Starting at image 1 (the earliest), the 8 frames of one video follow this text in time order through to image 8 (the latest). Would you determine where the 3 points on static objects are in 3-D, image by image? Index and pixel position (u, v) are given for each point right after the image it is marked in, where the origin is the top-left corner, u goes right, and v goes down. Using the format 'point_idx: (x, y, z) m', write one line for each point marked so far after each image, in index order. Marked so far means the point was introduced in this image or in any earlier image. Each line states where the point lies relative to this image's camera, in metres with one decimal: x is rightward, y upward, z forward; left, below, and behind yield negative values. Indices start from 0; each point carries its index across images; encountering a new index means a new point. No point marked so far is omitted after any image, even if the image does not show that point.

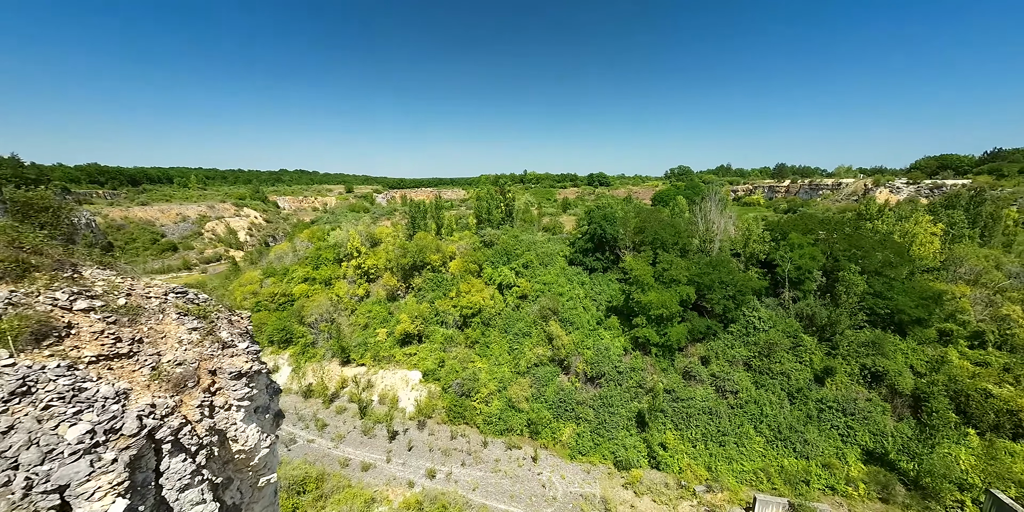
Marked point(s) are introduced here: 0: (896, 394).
0: (+19.3, -6.9, +18.4) m
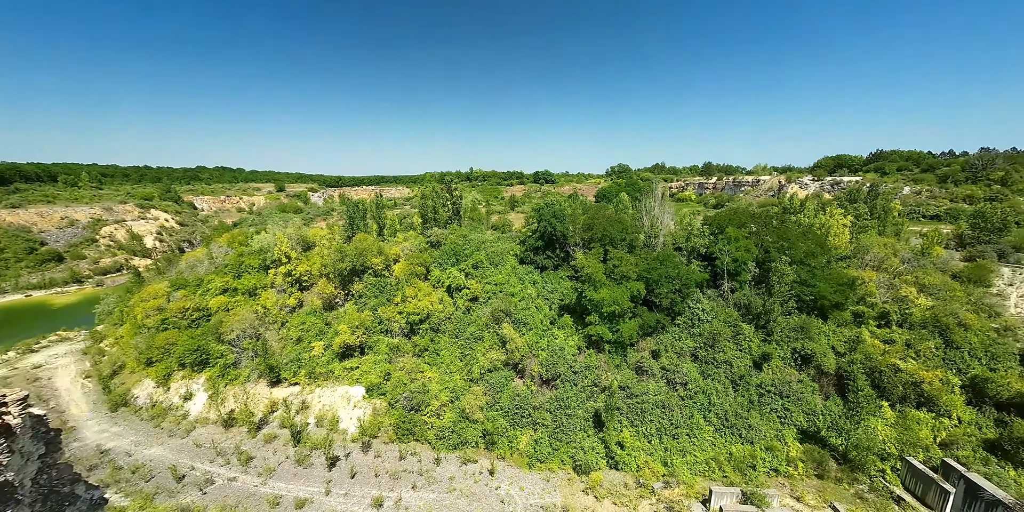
0: (+16.9, -6.4, +19.9) m
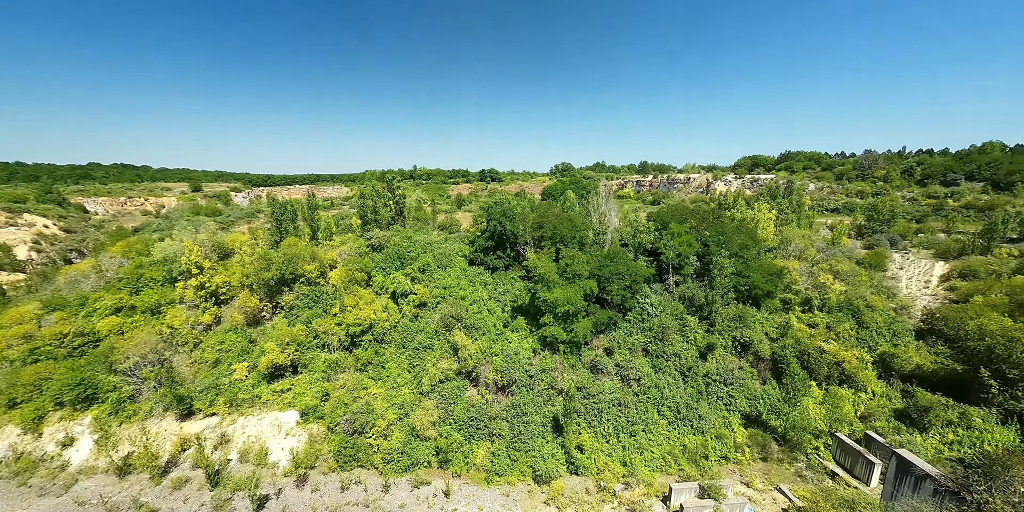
0: (+14.3, -6.0, +21.1) m
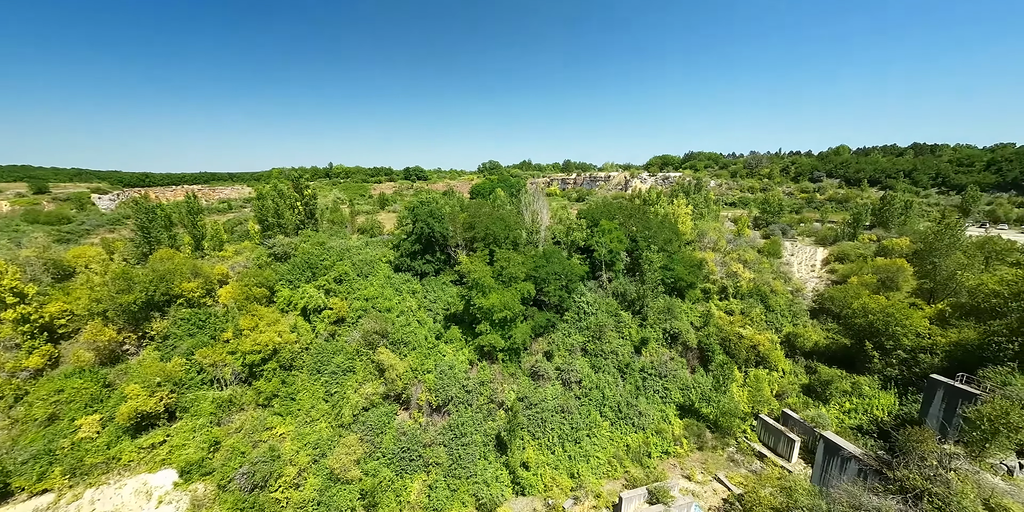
0: (+10.6, -5.6, +22.0) m
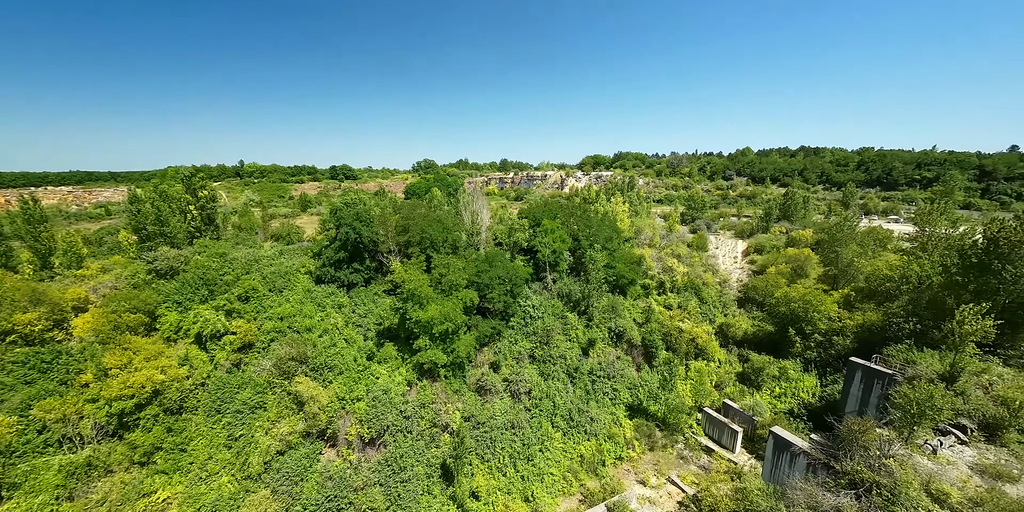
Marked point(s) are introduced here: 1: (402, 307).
0: (+7.3, -5.5, +22.0) m
1: (-5.2, -2.5, +17.4) m
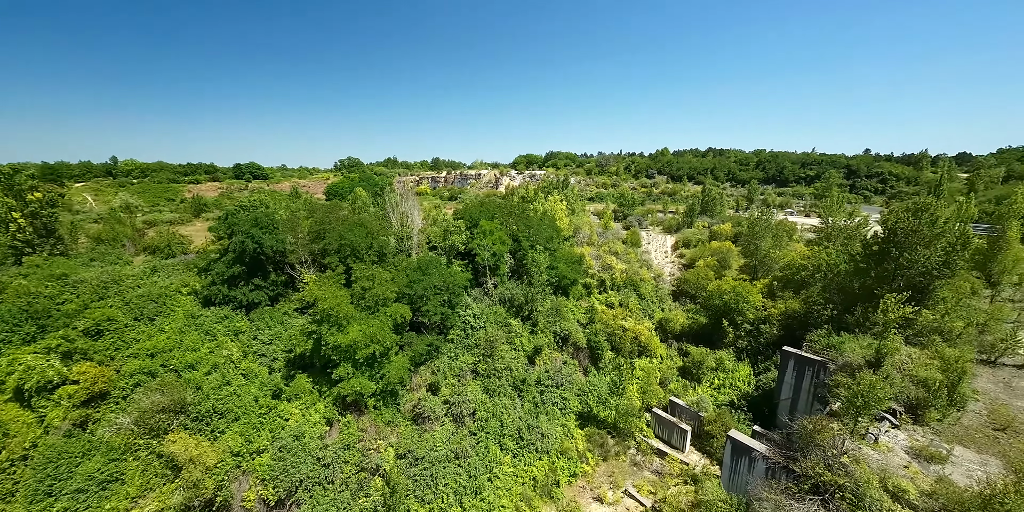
0: (+3.9, -5.5, +21.2) m
1: (-7.7, -3.0, +14.5) m
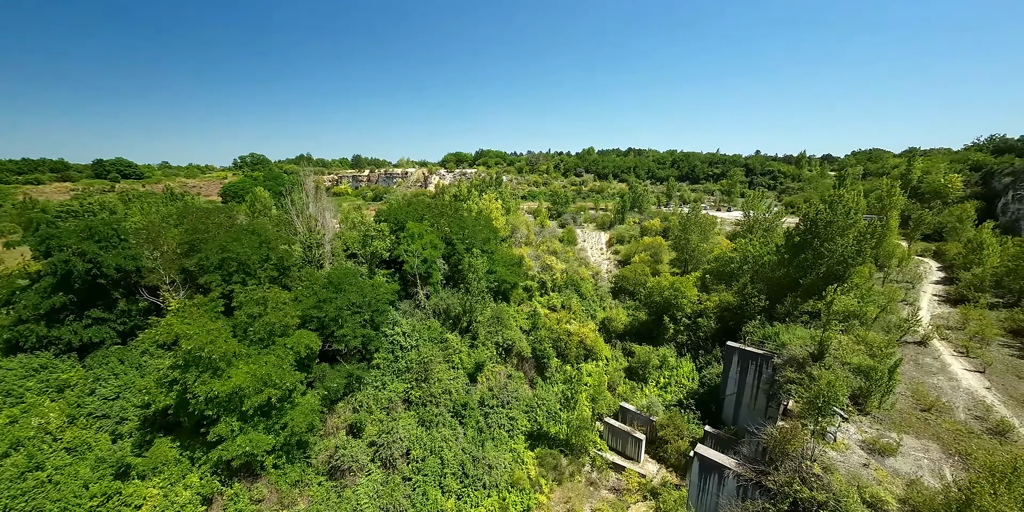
0: (+0.6, -5.6, +19.5) m
1: (-9.7, -3.6, +10.8) m
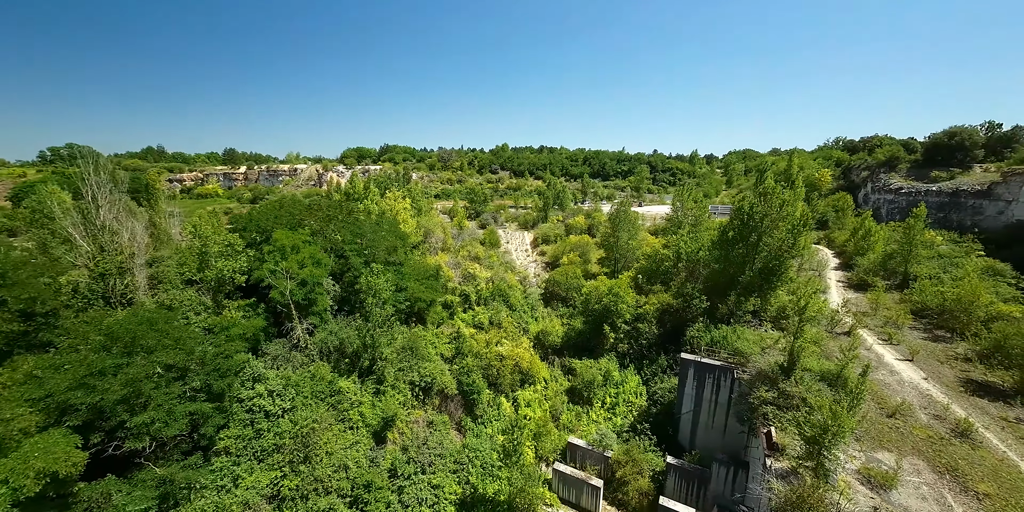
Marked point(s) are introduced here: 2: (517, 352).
0: (-2.7, -6.1, +15.5) m
1: (-10.9, -4.6, +4.7) m
2: (+0.3, -4.6, +17.3) m
